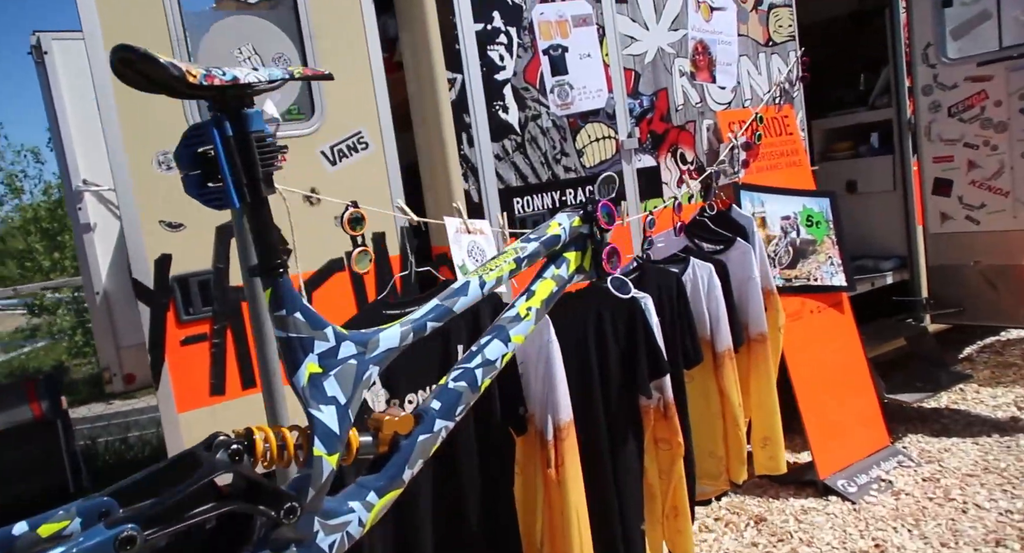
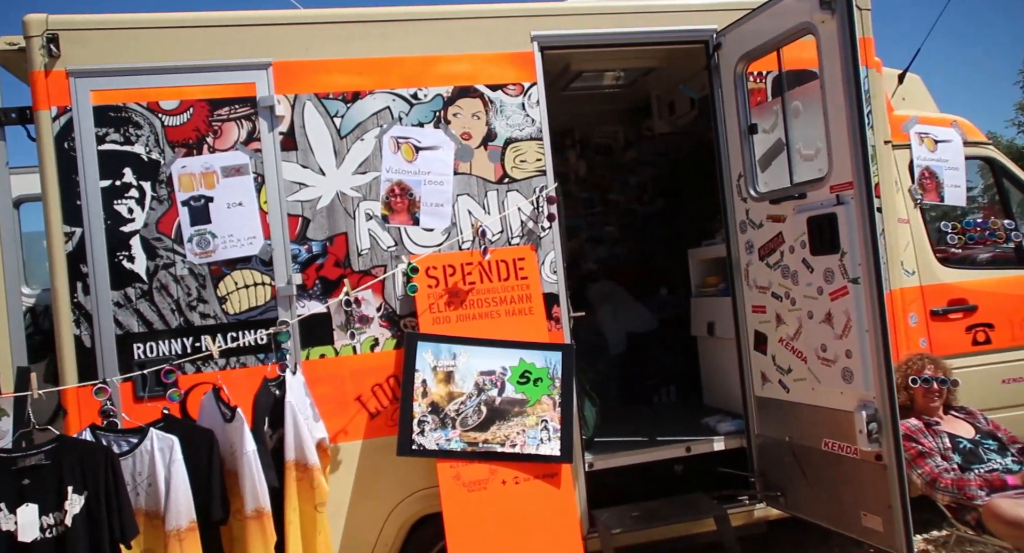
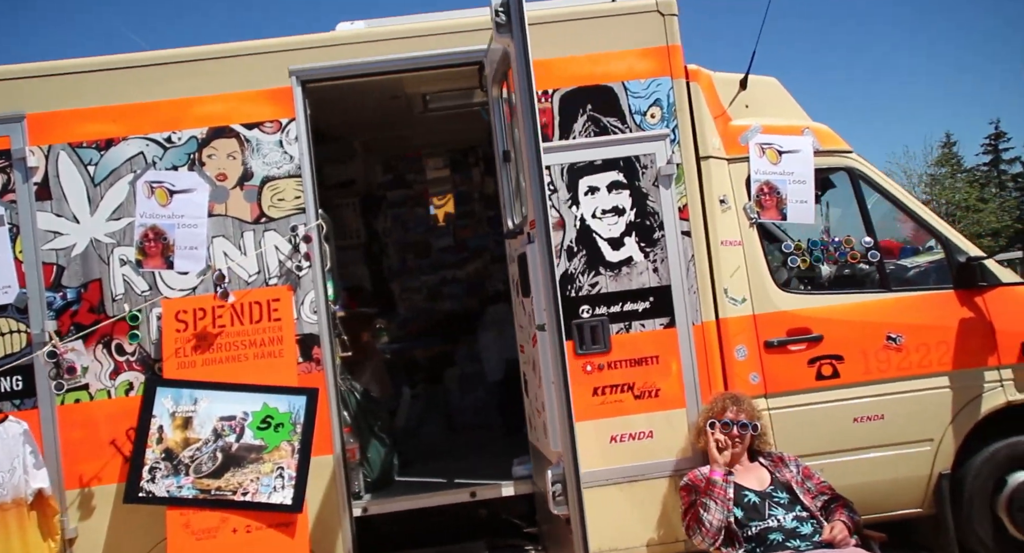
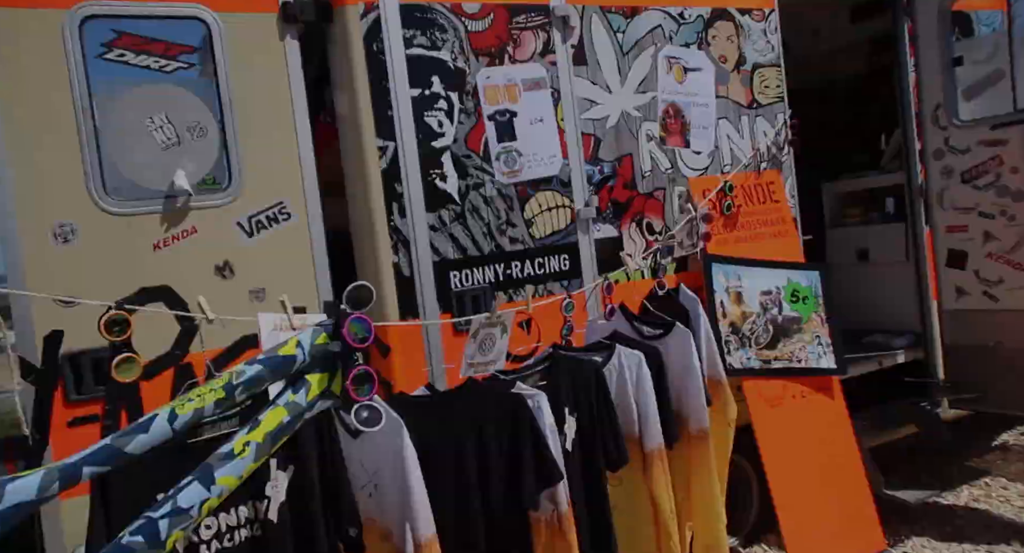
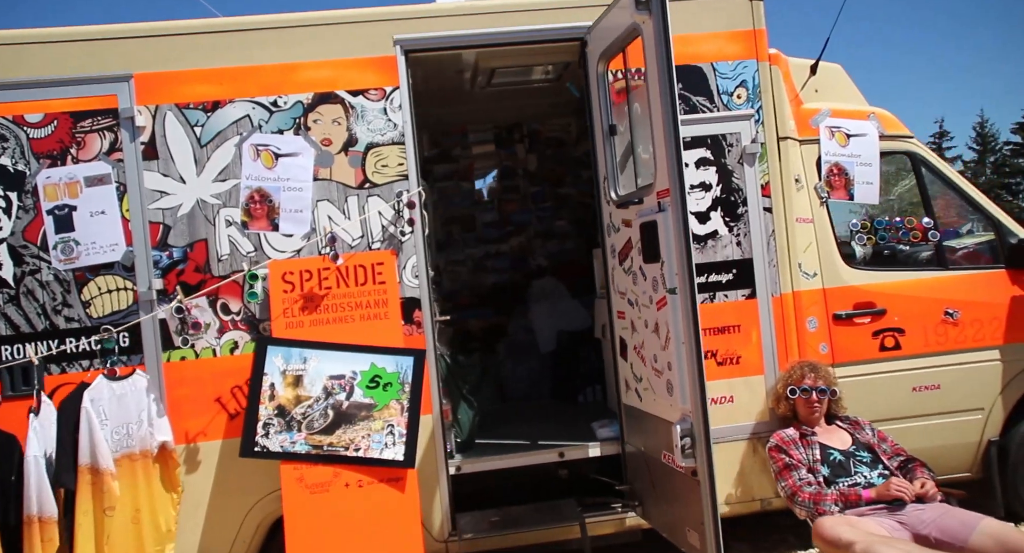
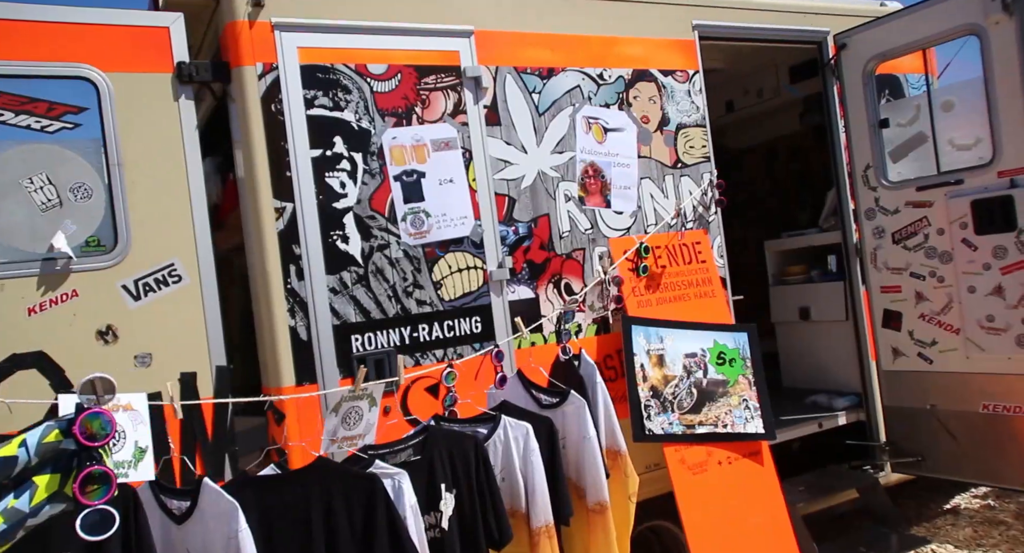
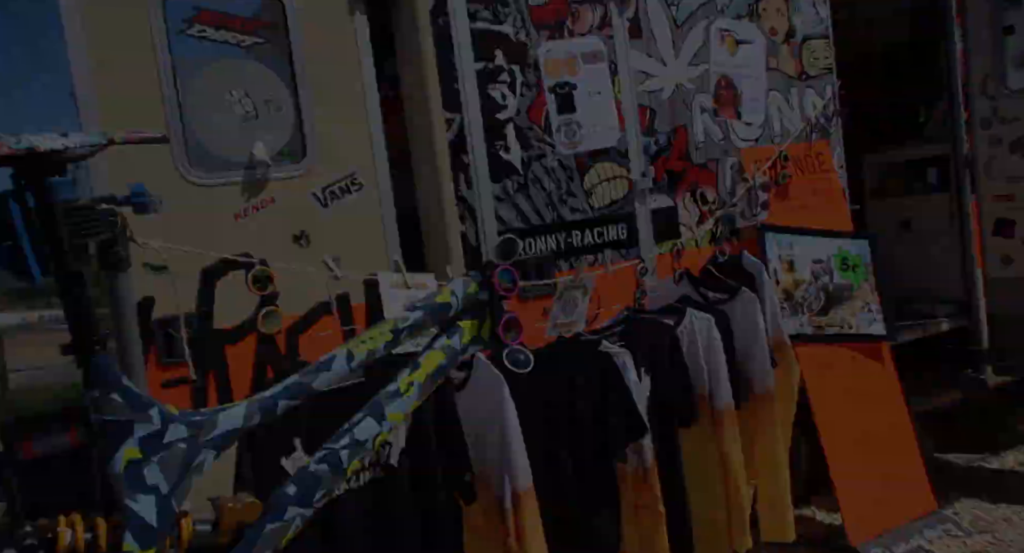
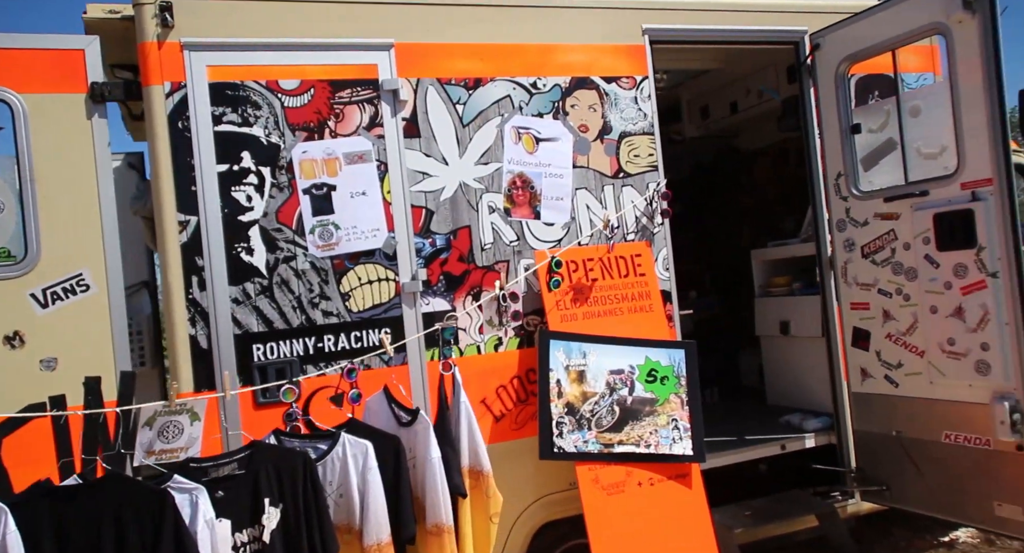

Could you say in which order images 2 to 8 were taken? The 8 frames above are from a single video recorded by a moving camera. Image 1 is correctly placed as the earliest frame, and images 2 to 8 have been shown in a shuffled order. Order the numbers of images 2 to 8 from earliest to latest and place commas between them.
7, 4, 6, 8, 2, 5, 3
